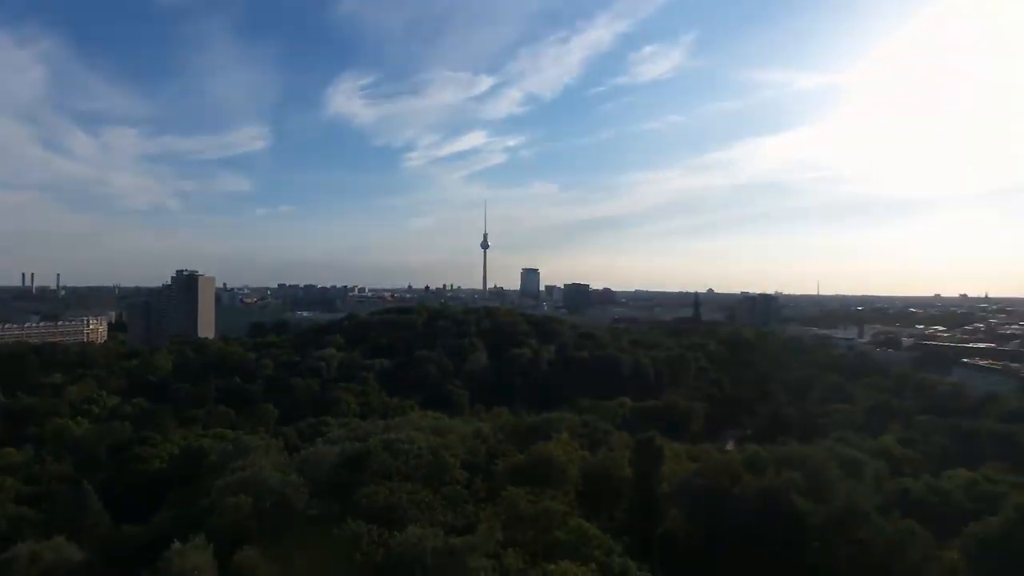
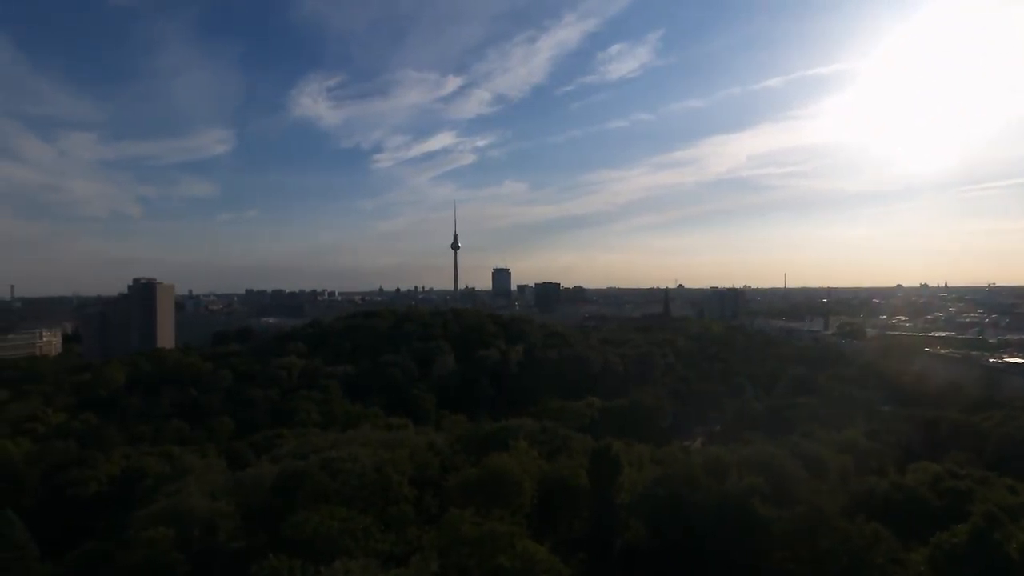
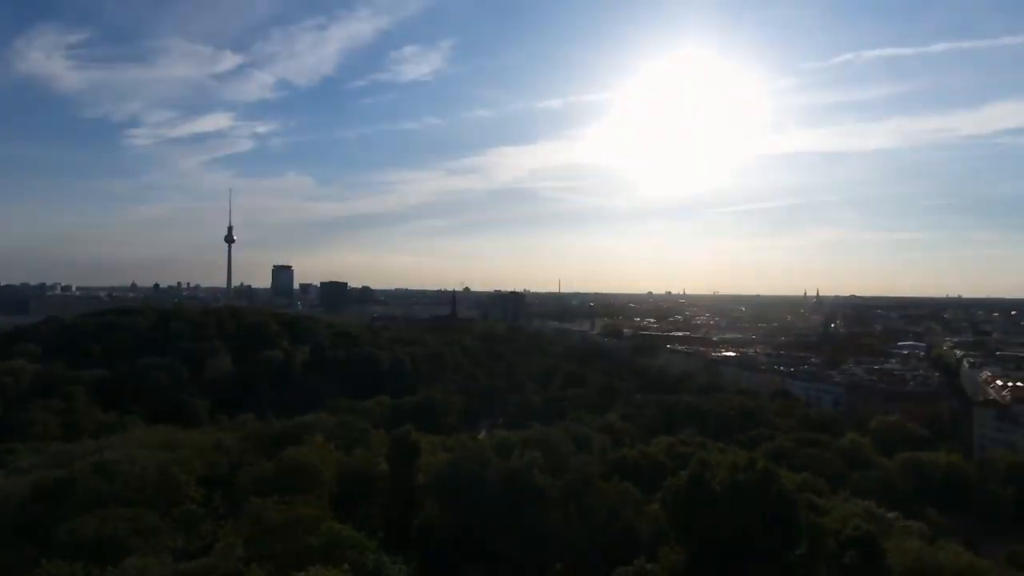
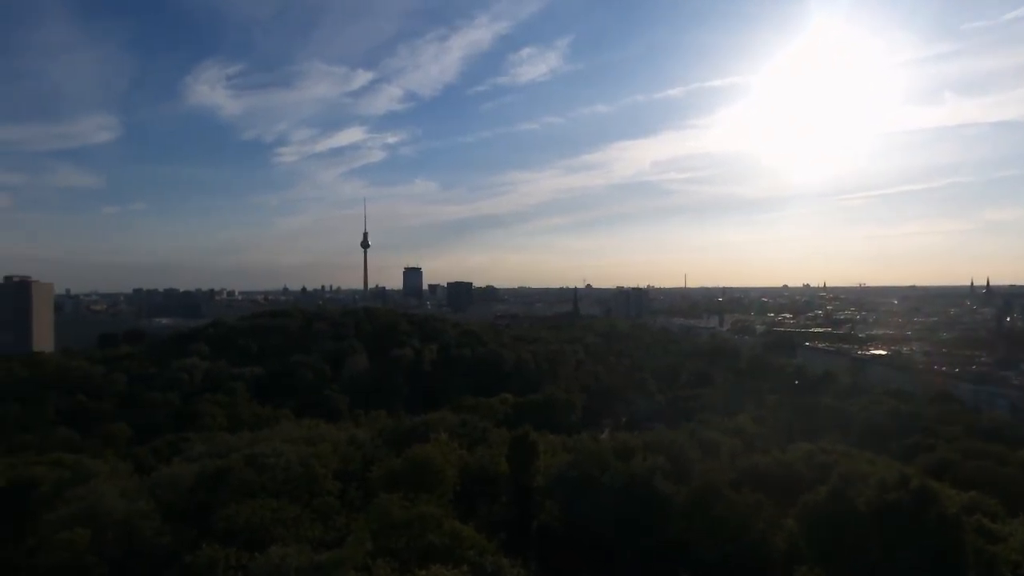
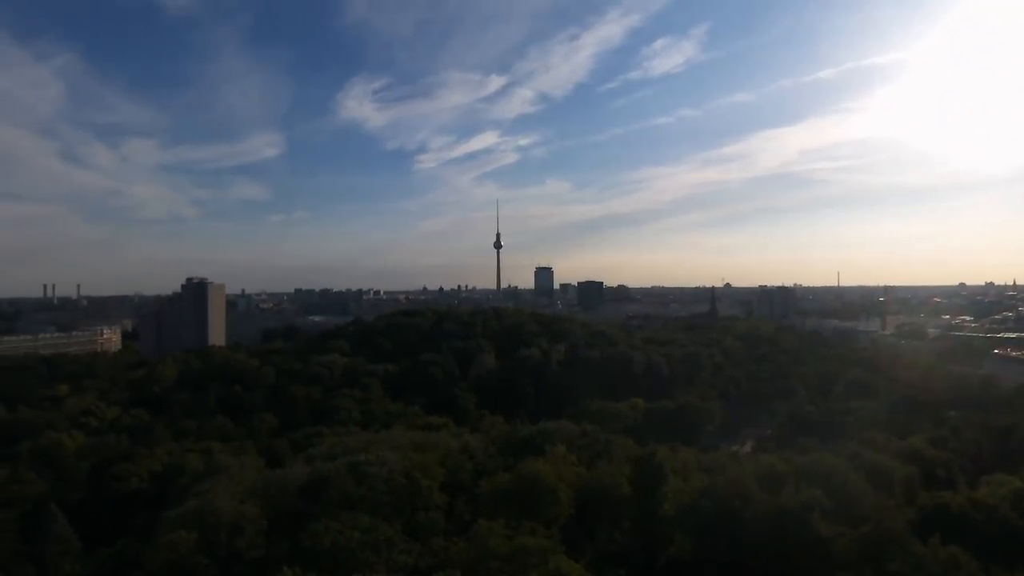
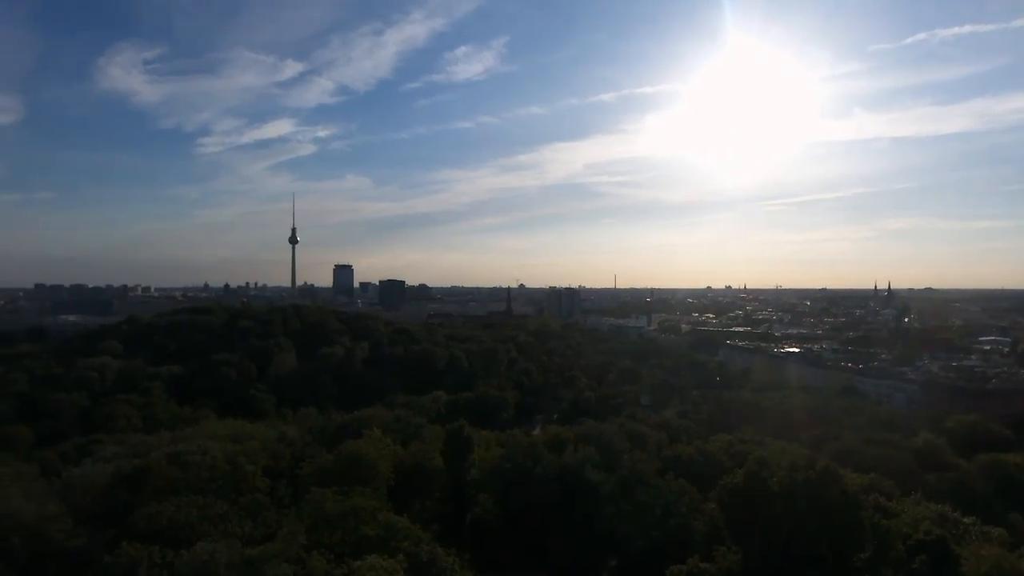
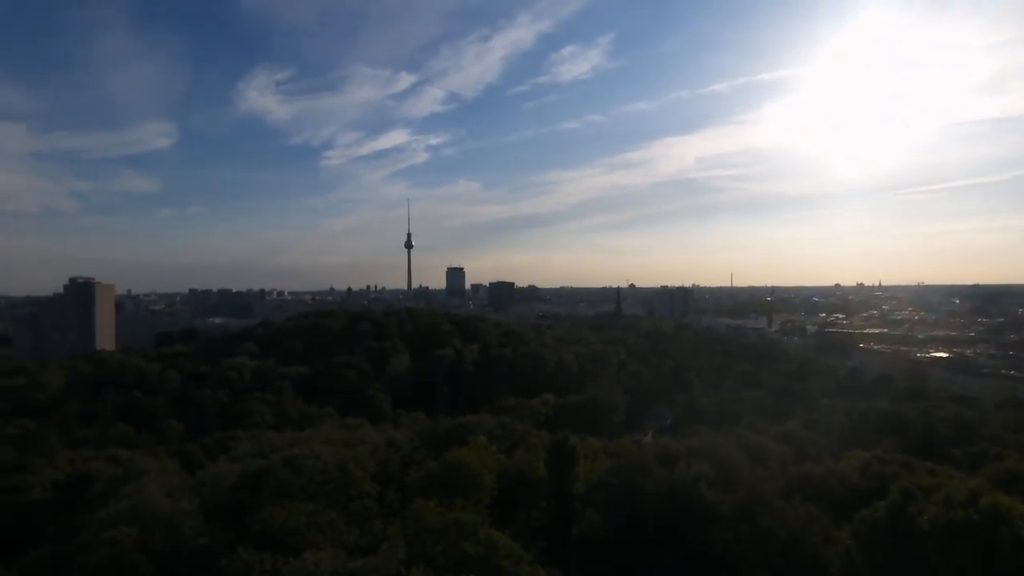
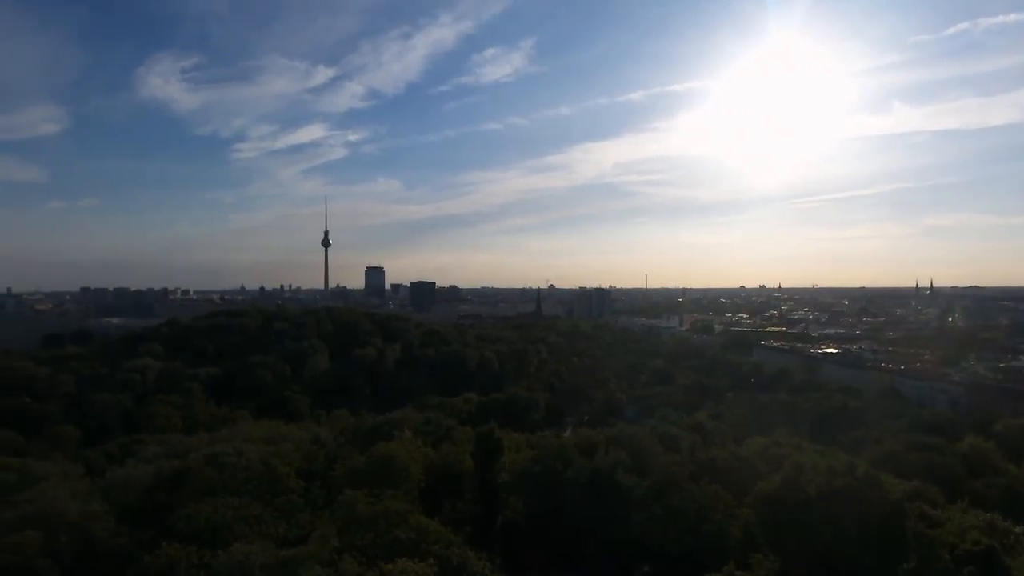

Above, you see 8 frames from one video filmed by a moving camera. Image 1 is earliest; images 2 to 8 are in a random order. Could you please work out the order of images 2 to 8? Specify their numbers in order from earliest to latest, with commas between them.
3, 6, 8, 4, 7, 2, 5
